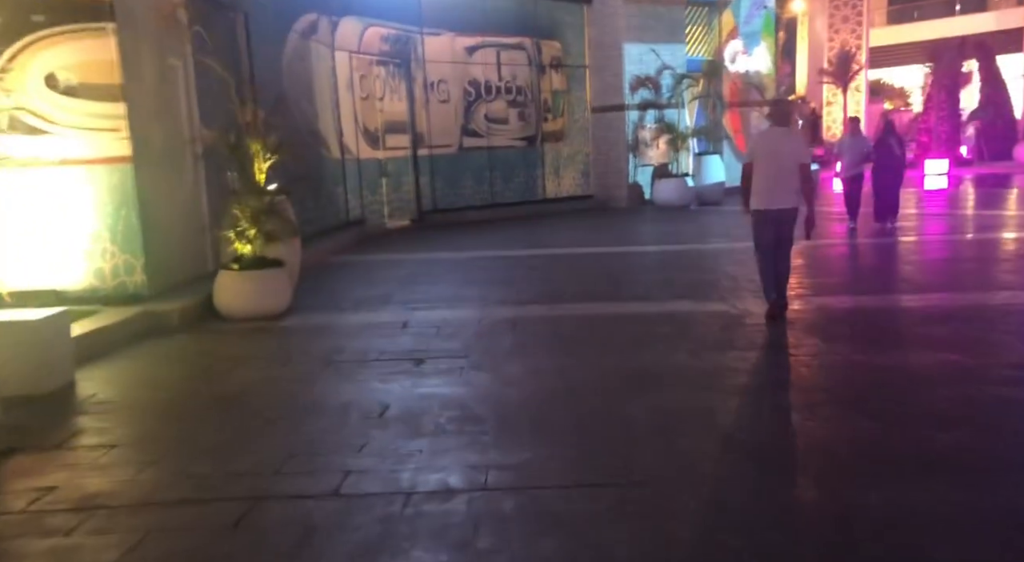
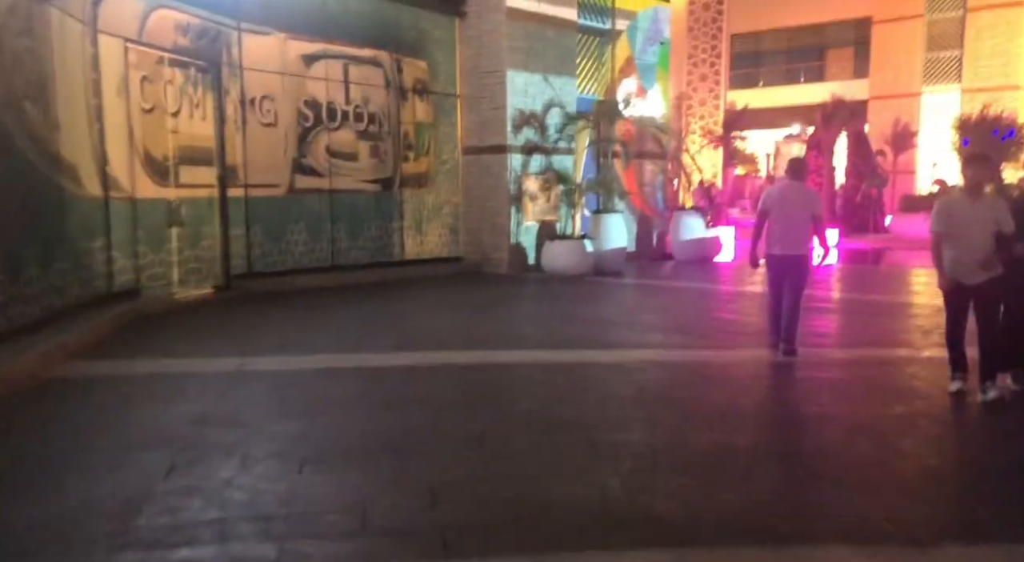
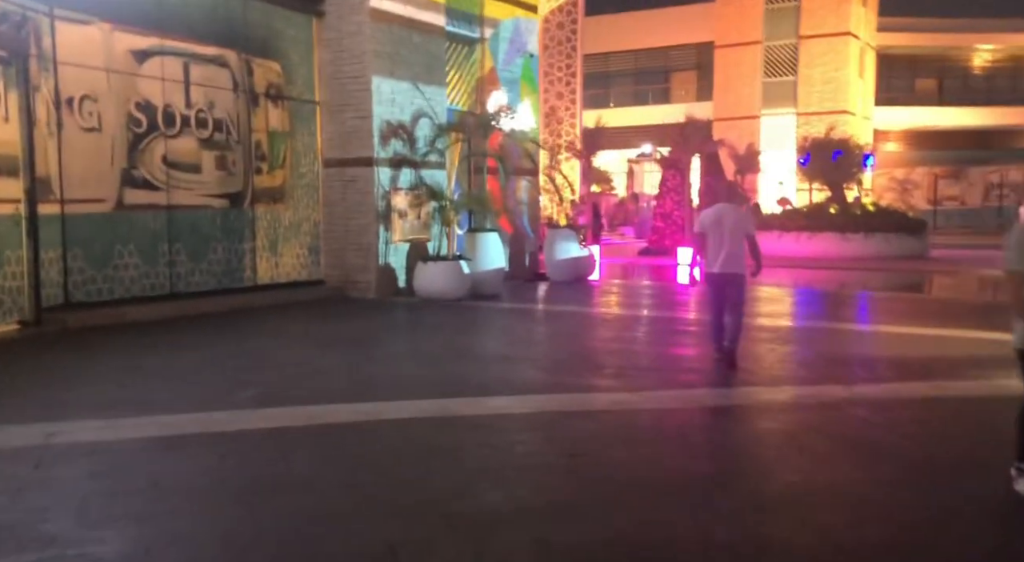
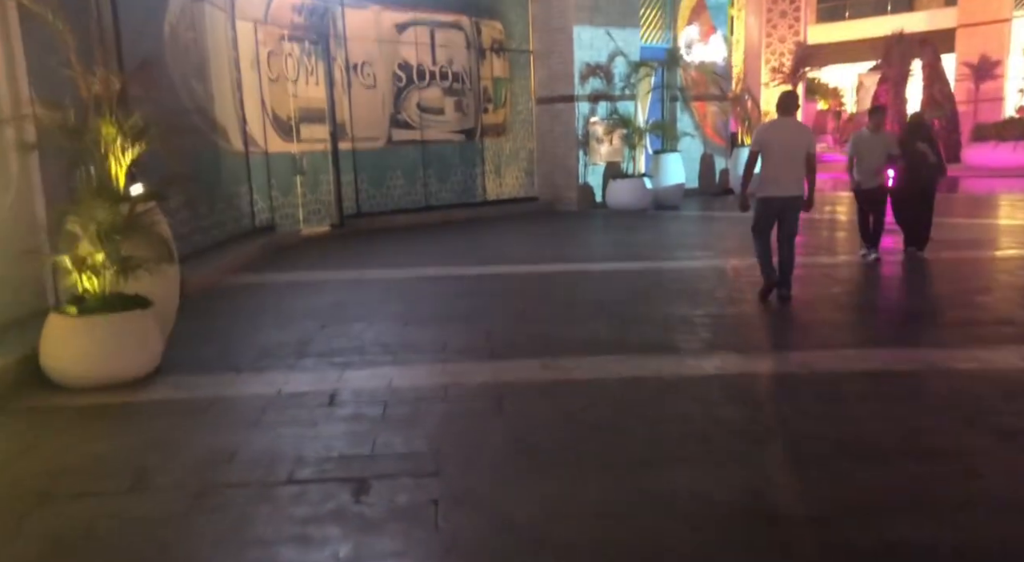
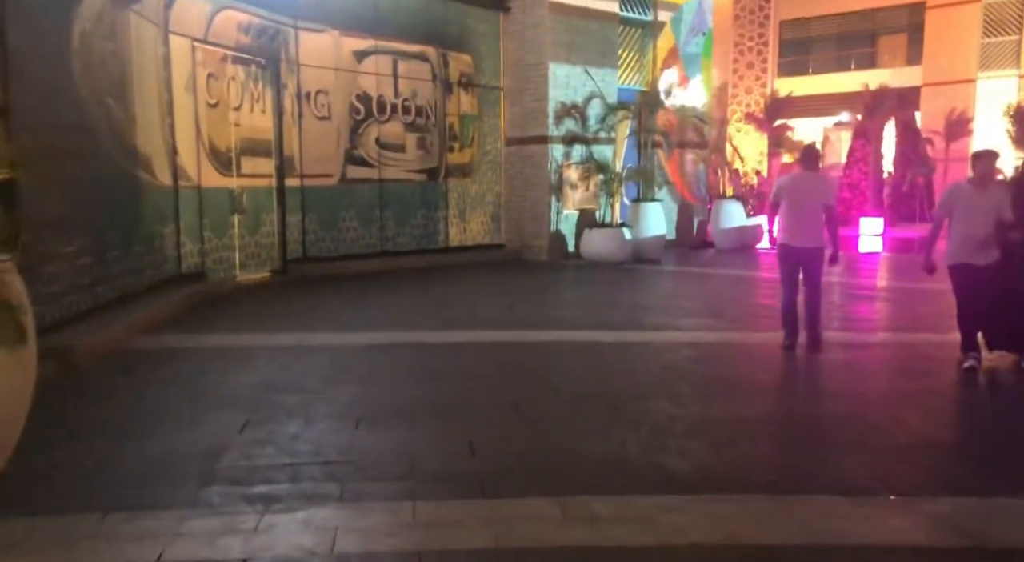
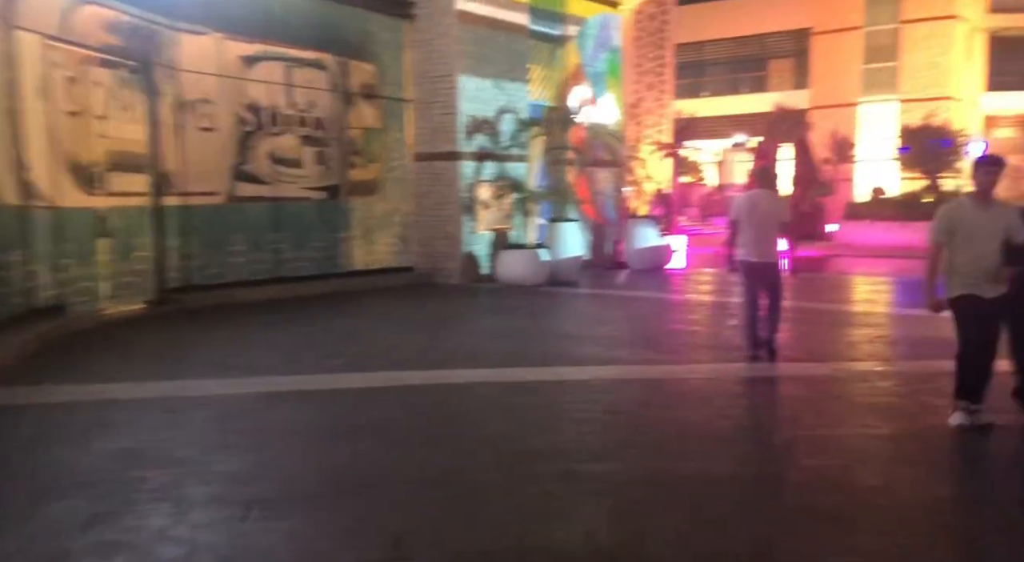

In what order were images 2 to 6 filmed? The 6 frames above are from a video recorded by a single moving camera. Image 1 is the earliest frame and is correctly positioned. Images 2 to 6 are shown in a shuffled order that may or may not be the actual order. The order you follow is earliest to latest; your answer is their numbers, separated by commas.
4, 5, 2, 6, 3
